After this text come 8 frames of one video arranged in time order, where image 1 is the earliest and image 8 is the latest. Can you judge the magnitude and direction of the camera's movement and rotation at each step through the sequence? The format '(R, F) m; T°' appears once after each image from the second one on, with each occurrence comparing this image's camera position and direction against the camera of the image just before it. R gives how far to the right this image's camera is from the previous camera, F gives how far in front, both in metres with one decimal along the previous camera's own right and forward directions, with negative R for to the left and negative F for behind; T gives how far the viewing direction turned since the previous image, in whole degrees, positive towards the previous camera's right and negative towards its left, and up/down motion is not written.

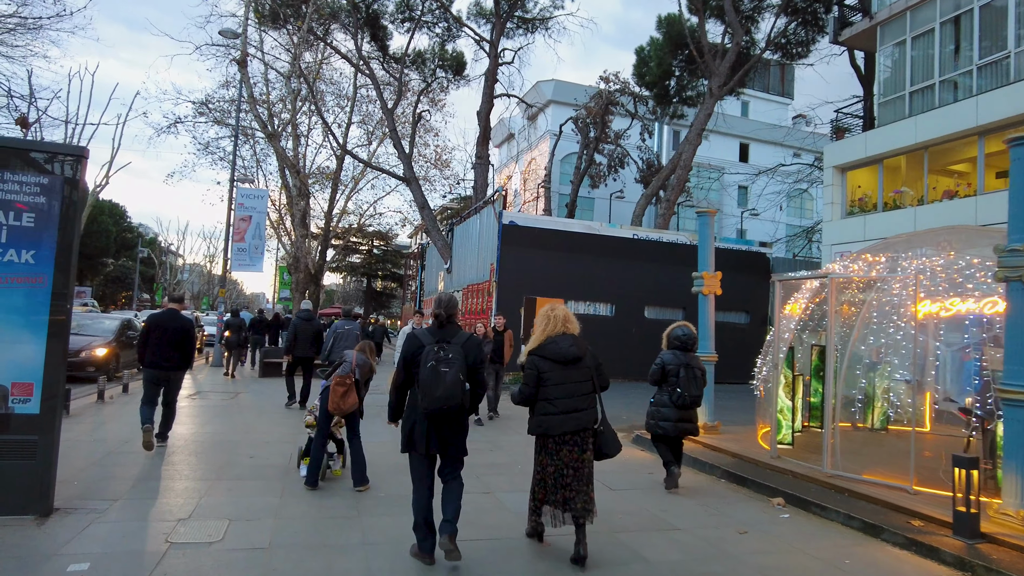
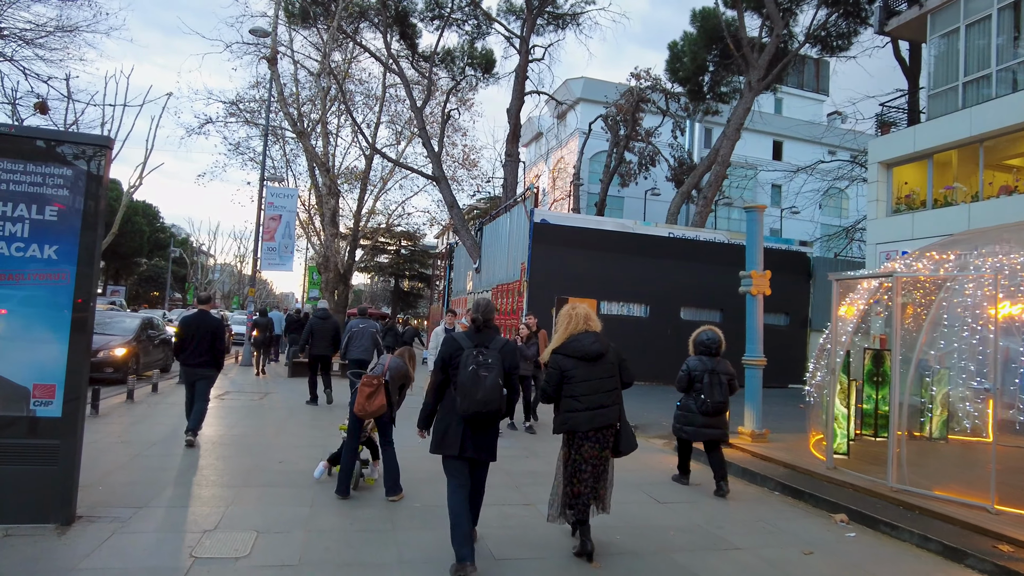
(-0.1, +0.3) m; -2°
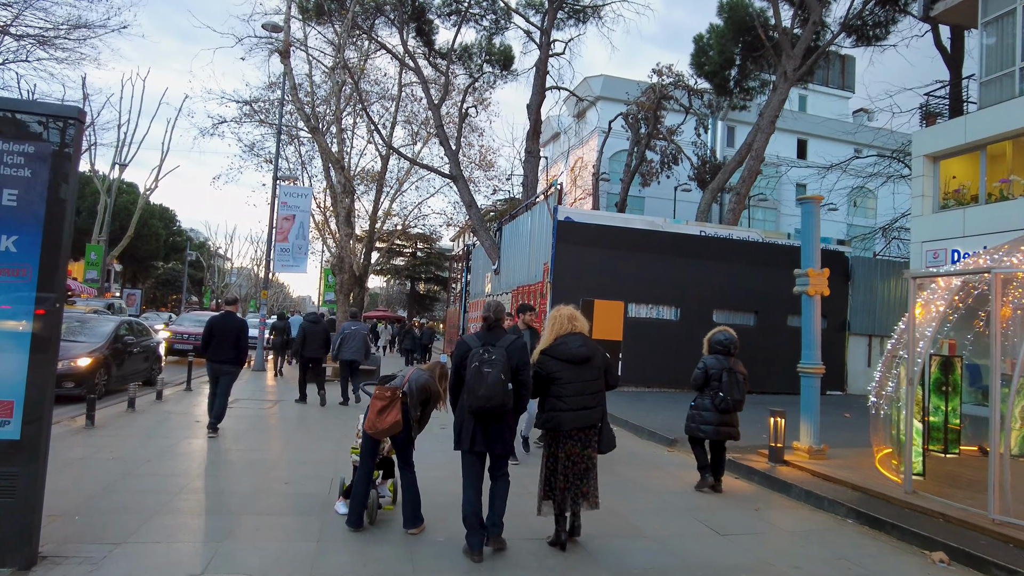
(-0.2, +0.8) m; -1°
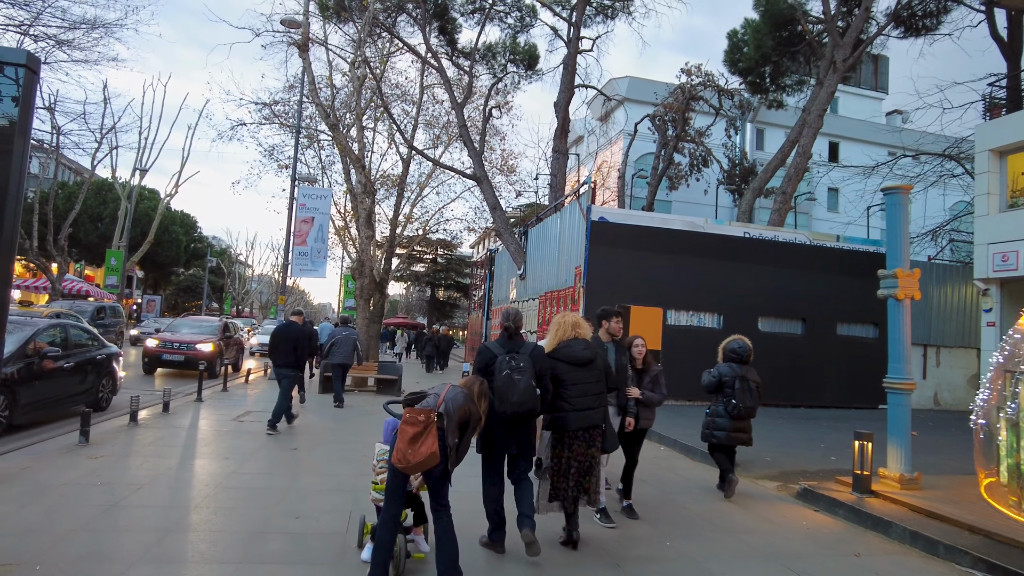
(-0.2, +0.9) m; -2°
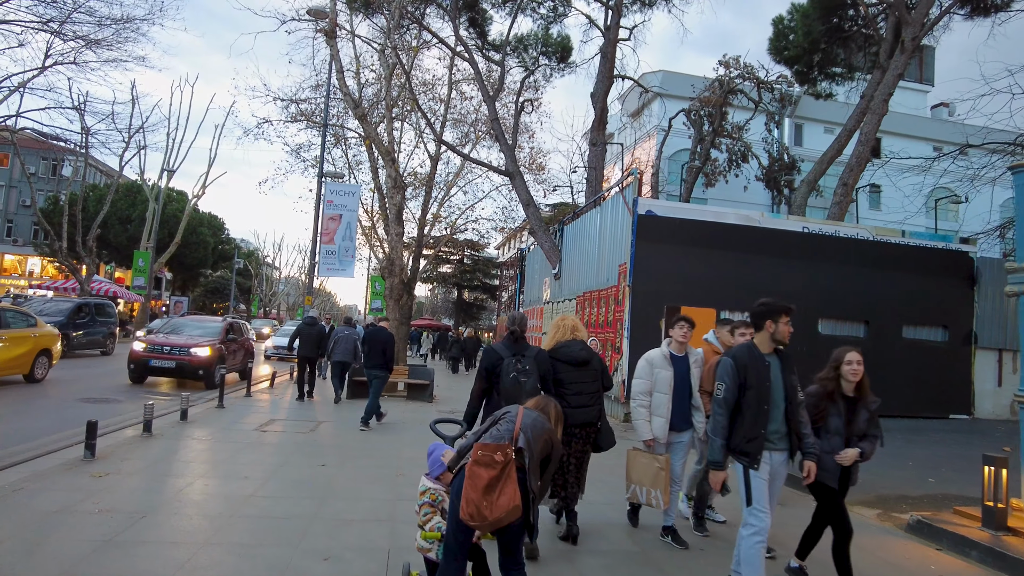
(-0.3, +0.9) m; -2°
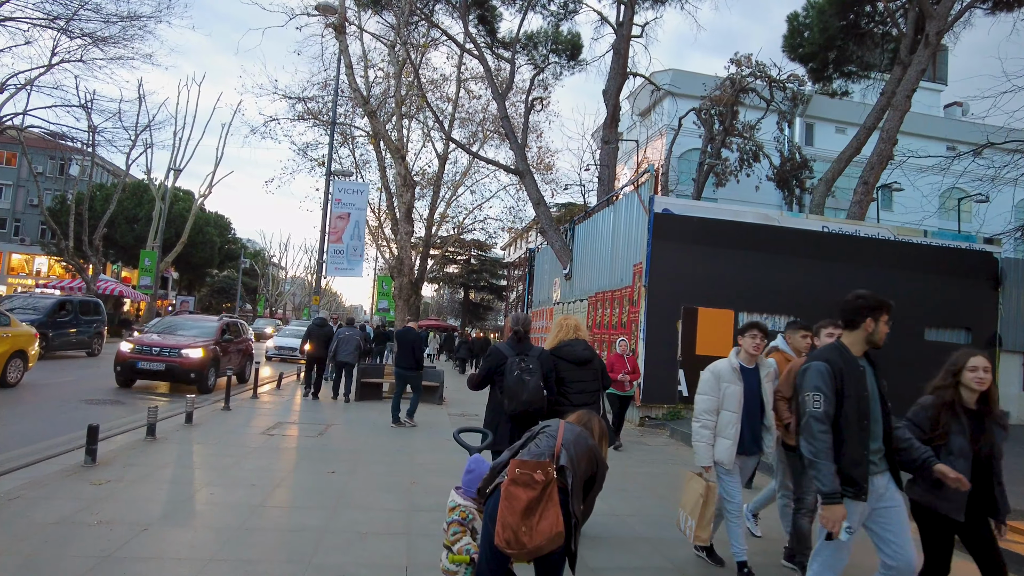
(-0.1, +0.3) m; 0°
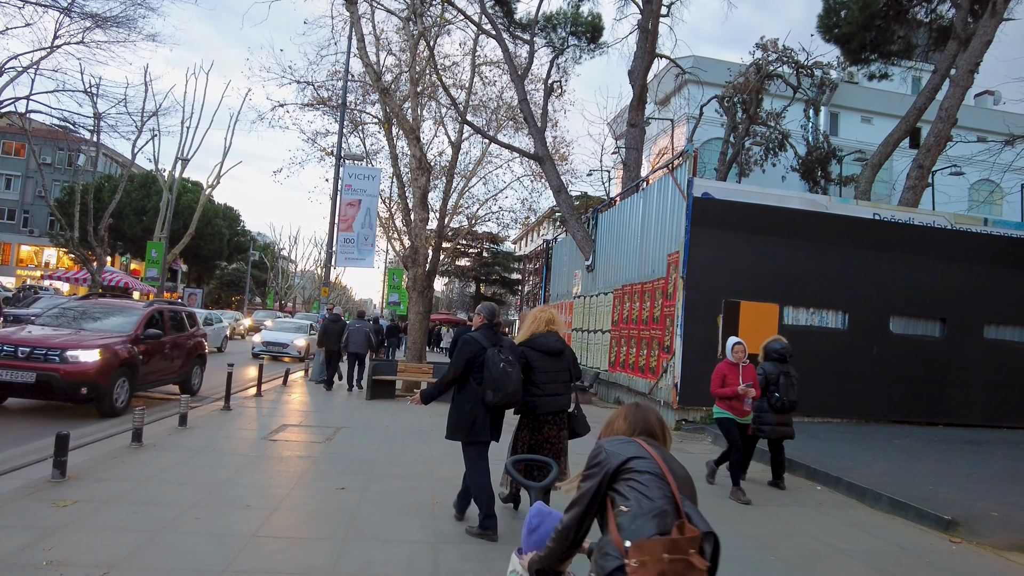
(-0.3, +1.0) m; -1°
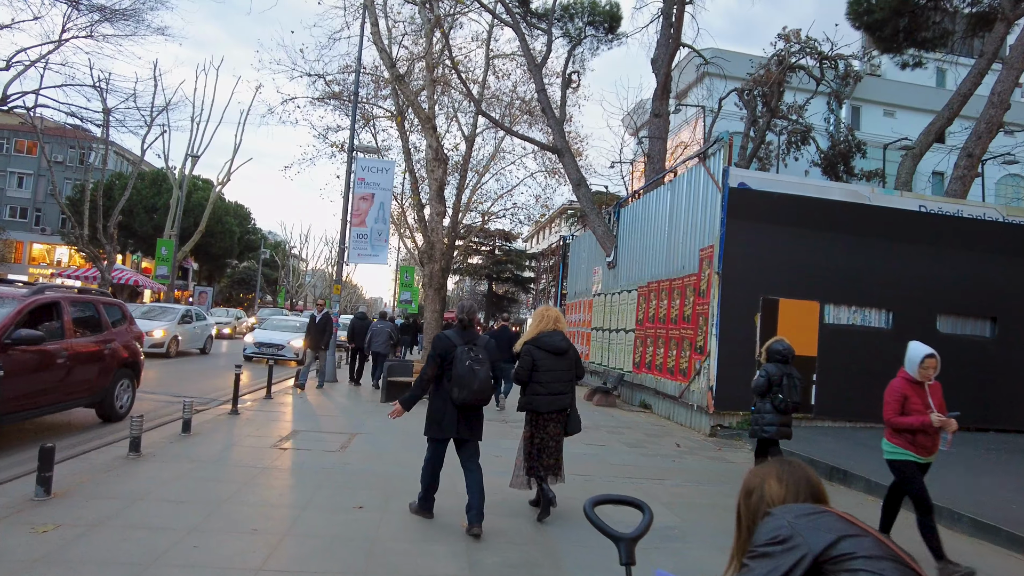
(-0.2, +0.7) m; -1°
